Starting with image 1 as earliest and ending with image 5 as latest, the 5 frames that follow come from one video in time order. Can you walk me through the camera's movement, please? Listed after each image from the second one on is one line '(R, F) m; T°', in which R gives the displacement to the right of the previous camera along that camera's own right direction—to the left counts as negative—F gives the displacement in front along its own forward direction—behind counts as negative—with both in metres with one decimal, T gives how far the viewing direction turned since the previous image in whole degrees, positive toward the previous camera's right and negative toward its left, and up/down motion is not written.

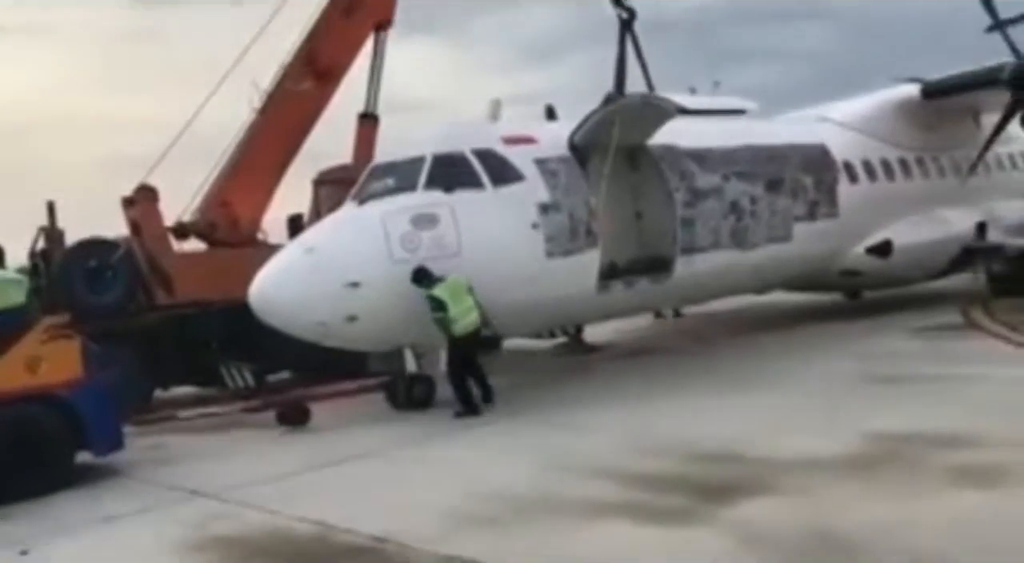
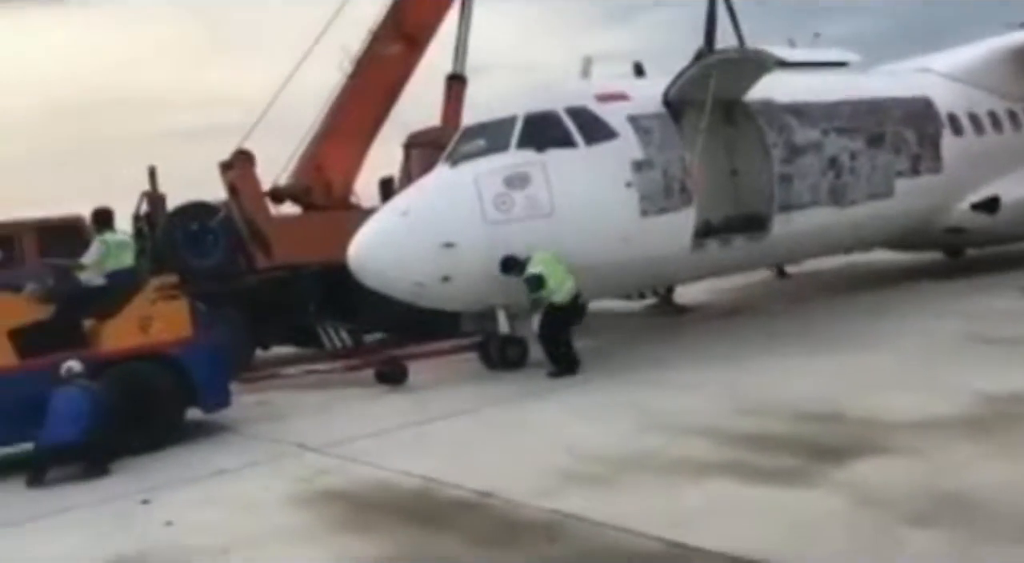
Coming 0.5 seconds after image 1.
(-0.1, 0.0) m; -5°
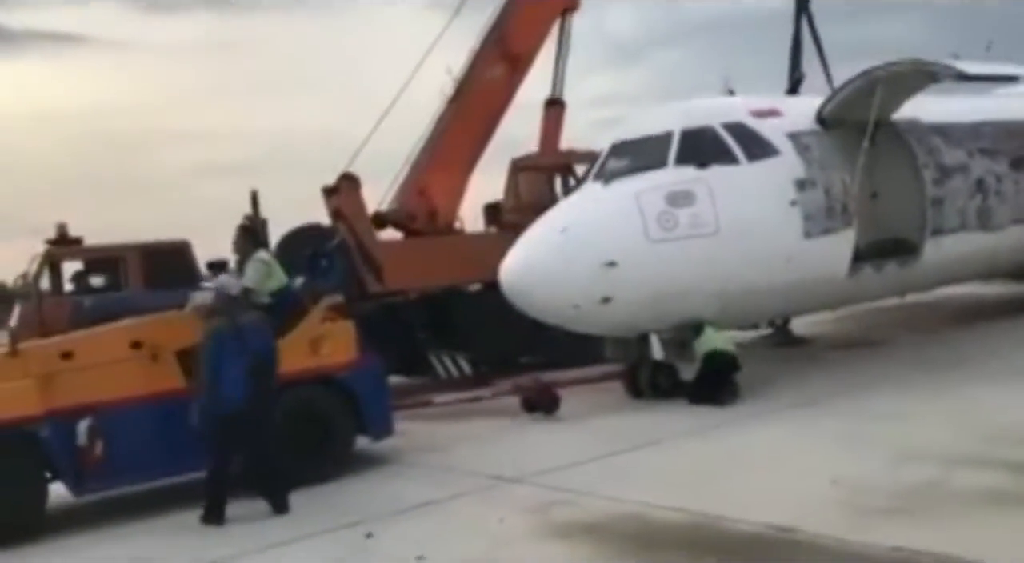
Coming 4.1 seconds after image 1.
(-1.9, +0.7) m; 0°
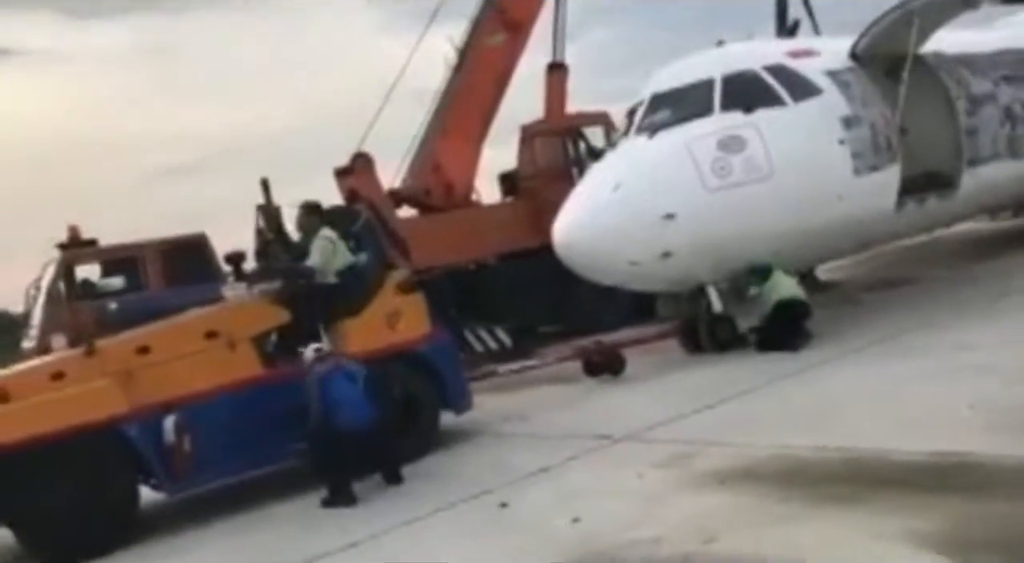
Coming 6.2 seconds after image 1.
(-1.2, +0.3) m; +2°
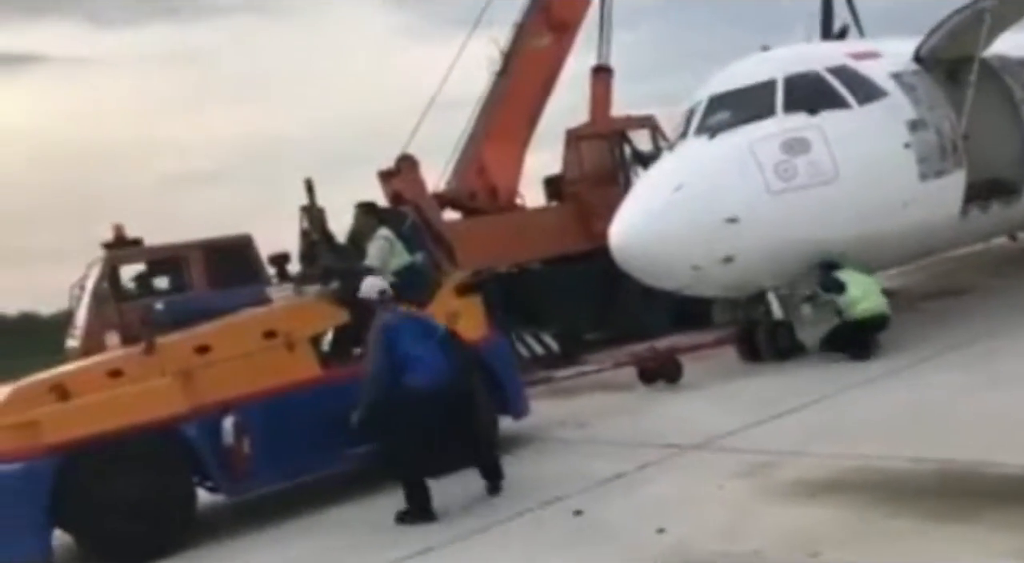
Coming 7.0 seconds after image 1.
(-0.4, +0.2) m; -1°
